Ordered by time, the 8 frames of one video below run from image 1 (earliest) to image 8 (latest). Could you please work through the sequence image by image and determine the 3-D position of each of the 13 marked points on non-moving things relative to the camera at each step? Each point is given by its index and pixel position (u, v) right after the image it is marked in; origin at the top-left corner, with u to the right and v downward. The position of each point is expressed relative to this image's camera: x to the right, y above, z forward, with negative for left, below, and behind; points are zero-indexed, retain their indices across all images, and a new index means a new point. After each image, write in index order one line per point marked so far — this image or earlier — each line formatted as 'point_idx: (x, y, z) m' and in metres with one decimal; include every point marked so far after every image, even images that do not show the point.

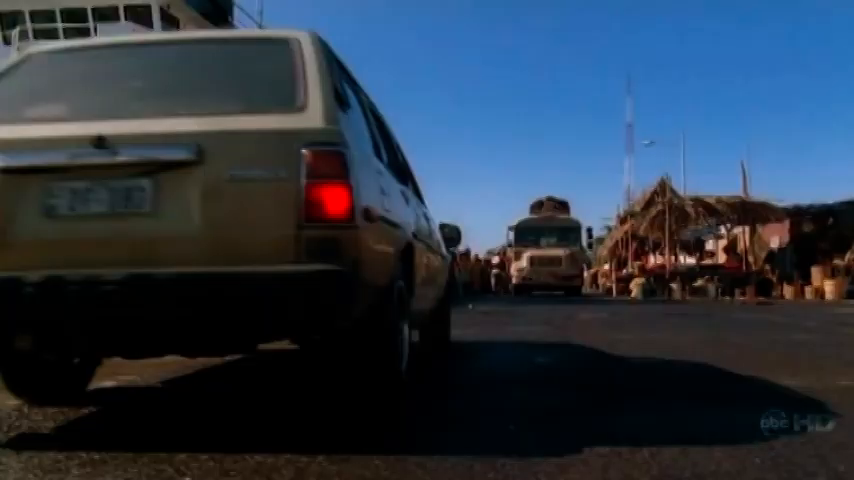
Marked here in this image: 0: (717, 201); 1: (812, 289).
0: (+6.1, +0.8, +18.1) m
1: (+6.4, -0.8, +14.4) m
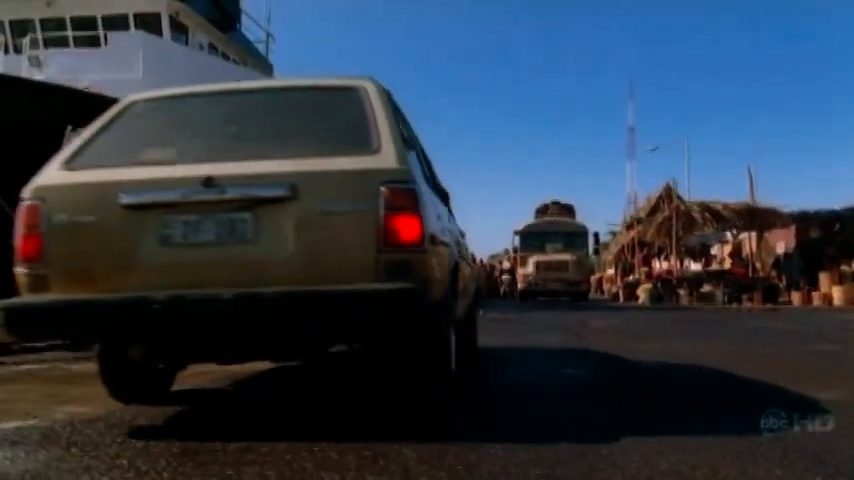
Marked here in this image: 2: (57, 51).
0: (+6.2, +0.7, +18.1) m
1: (+6.6, -0.9, +14.4) m
2: (-5.3, +2.7, +12.6) m
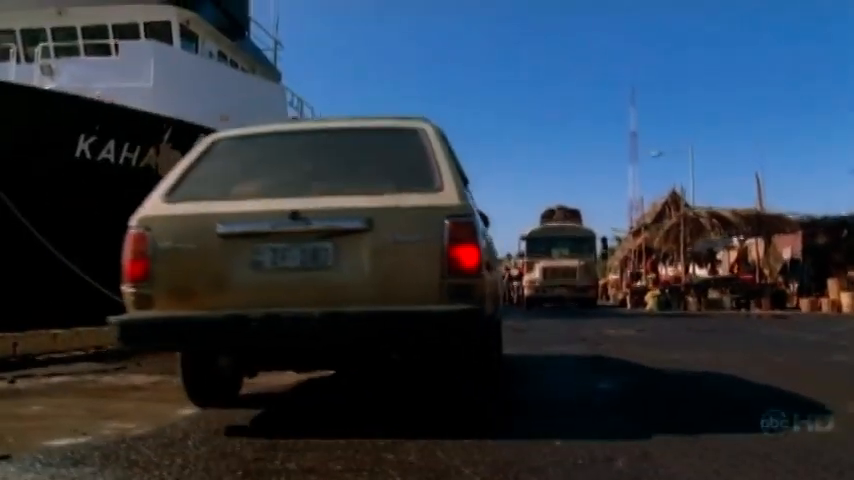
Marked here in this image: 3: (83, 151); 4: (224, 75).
0: (+6.4, +0.5, +18.2) m
1: (+6.7, -1.0, +14.4) m
2: (-5.2, +2.6, +12.6) m
3: (-4.0, +1.0, +10.2) m
4: (-3.2, +2.6, +13.7) m
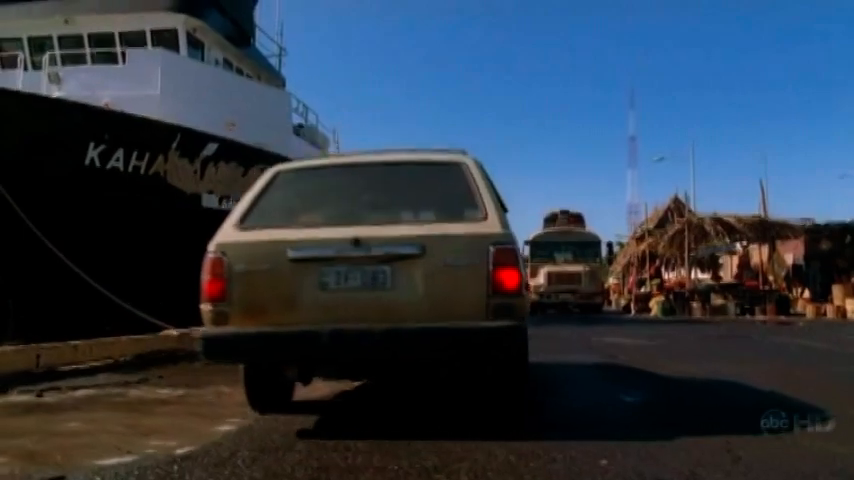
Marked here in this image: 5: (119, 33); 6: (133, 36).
0: (+6.5, +0.4, +18.2) m
1: (+6.8, -1.1, +14.5) m
2: (-5.1, +2.5, +12.7) m
3: (-4.0, +0.9, +10.2) m
4: (-3.1, +2.5, +13.7) m
5: (-4.7, +3.2, +13.3) m
6: (-4.5, +3.1, +13.3) m
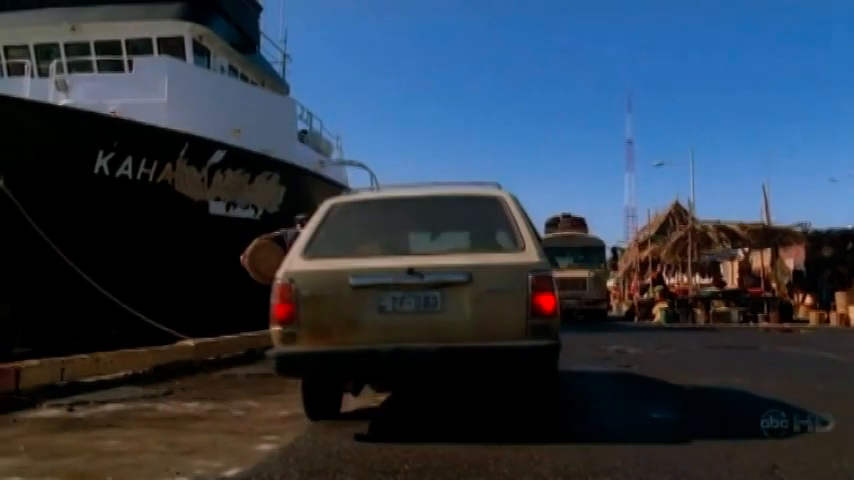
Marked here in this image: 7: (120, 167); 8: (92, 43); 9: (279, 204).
0: (+6.5, +0.3, +18.3) m
1: (+6.9, -1.3, +14.6) m
2: (-5.0, +2.4, +12.7) m
3: (-3.9, +0.9, +10.3) m
4: (-3.0, +2.4, +13.8) m
5: (-4.6, +3.1, +13.3) m
6: (-4.4, +3.0, +13.4) m
7: (-3.7, +0.9, +10.5) m
8: (-5.1, +3.0, +13.3) m
9: (-2.2, +0.6, +13.1) m
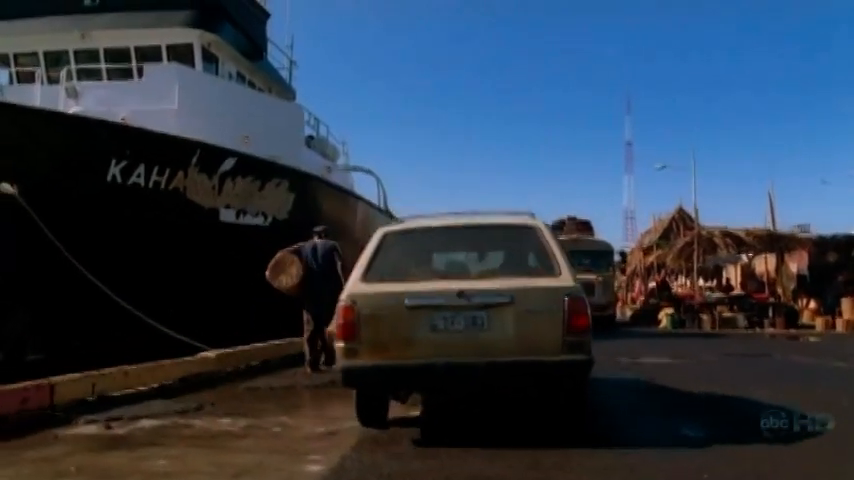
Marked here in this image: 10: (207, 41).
0: (+6.7, +0.2, +18.3) m
1: (+7.0, -1.4, +14.6) m
2: (-4.9, +2.3, +12.8) m
3: (-3.7, +0.8, +10.3) m
4: (-2.9, +2.3, +13.8) m
5: (-4.5, +3.0, +13.4) m
6: (-4.3, +2.9, +13.4) m
7: (-3.6, +0.8, +10.5) m
8: (-5.0, +2.9, +13.4) m
9: (-2.1, +0.5, +13.1) m
10: (-3.4, +3.1, +13.5) m
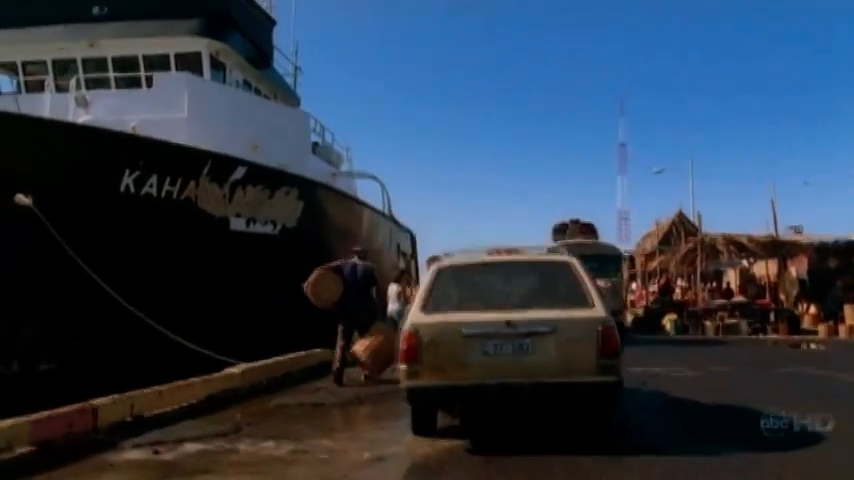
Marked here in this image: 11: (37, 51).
0: (+6.7, +0.1, +18.5) m
1: (+7.1, -1.5, +14.7) m
2: (-4.8, +2.2, +12.8) m
3: (-3.6, +0.6, +10.4) m
4: (-2.8, +2.2, +13.9) m
5: (-4.4, +2.9, +13.4) m
6: (-4.2, +2.8, +13.5) m
7: (-3.4, +0.7, +10.6) m
8: (-4.9, +2.8, +13.4) m
9: (-2.0, +0.3, +13.2) m
10: (-3.3, +3.0, +13.5) m
11: (-6.1, +3.0, +13.6) m
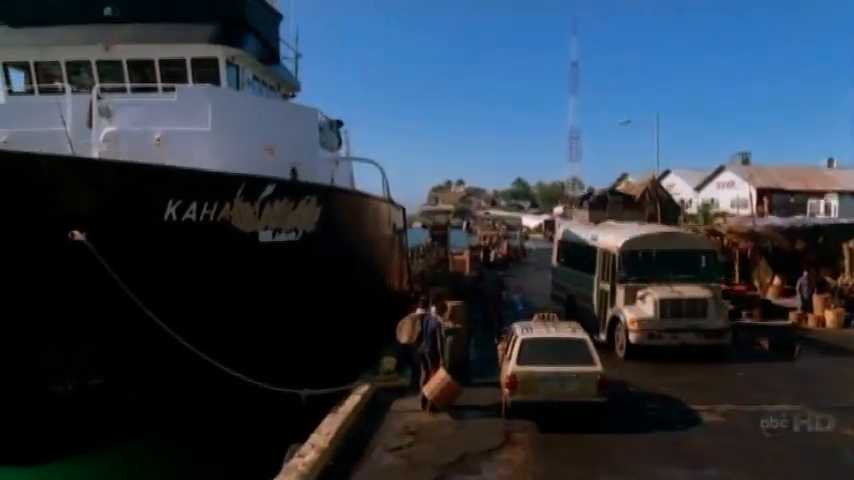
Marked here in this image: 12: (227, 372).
0: (+6.6, +0.5, +19.6) m
1: (+7.1, -1.4, +16.1) m
2: (-4.6, +2.1, +13.1) m
3: (-3.2, +0.3, +10.9) m
4: (-2.6, +2.2, +14.3) m
5: (-4.2, +2.8, +13.7) m
6: (-4.0, +2.8, +13.7) m
7: (-3.1, +0.4, +11.1) m
8: (-4.7, +2.8, +13.6) m
9: (-1.8, +0.3, +13.8) m
10: (-3.1, +3.0, +13.8) m
11: (-5.9, +3.0, +13.7) m
12: (-2.7, -1.8, +12.2) m
